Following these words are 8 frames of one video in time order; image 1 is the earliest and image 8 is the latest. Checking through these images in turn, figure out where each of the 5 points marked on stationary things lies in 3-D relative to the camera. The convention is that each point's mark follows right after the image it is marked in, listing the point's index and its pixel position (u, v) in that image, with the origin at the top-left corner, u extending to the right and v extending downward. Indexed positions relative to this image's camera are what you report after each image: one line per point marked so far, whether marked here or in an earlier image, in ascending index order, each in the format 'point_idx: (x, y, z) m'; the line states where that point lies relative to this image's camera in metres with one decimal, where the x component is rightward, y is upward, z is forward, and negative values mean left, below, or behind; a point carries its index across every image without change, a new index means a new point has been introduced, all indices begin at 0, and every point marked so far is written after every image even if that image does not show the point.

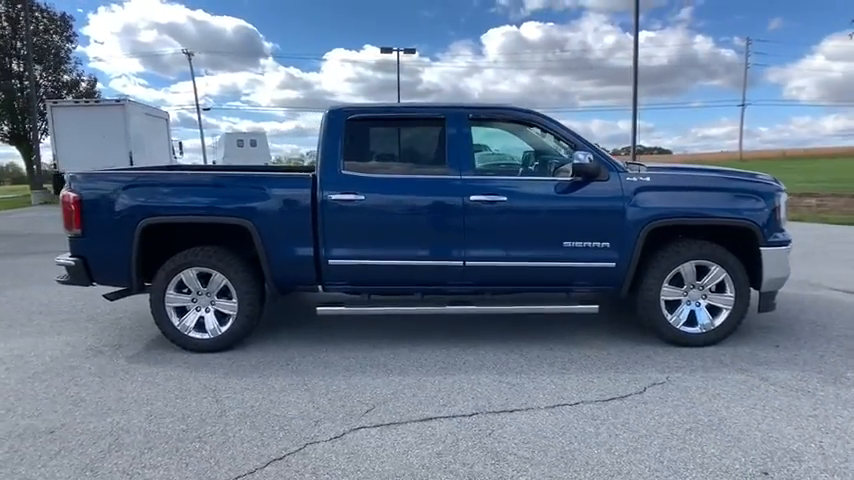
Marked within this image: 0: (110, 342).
0: (-2.9, -1.0, +5.3) m
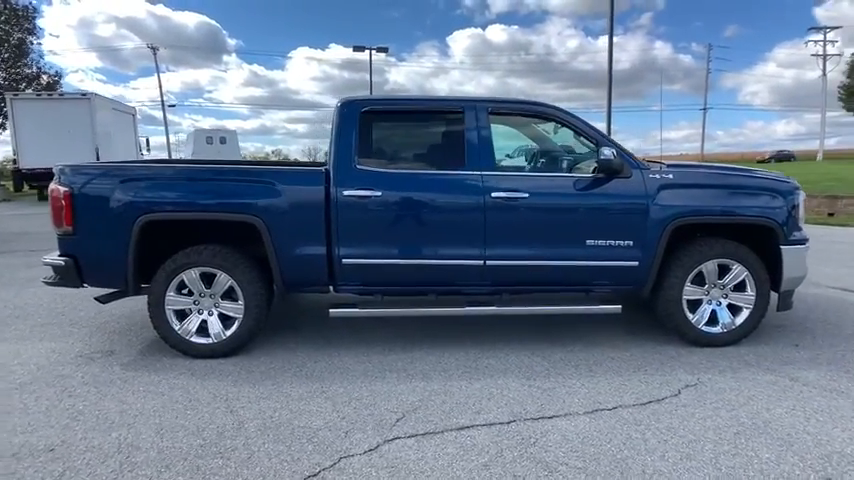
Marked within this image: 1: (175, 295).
0: (-2.8, -0.9, +4.9) m
1: (-2.0, -0.5, +4.5) m
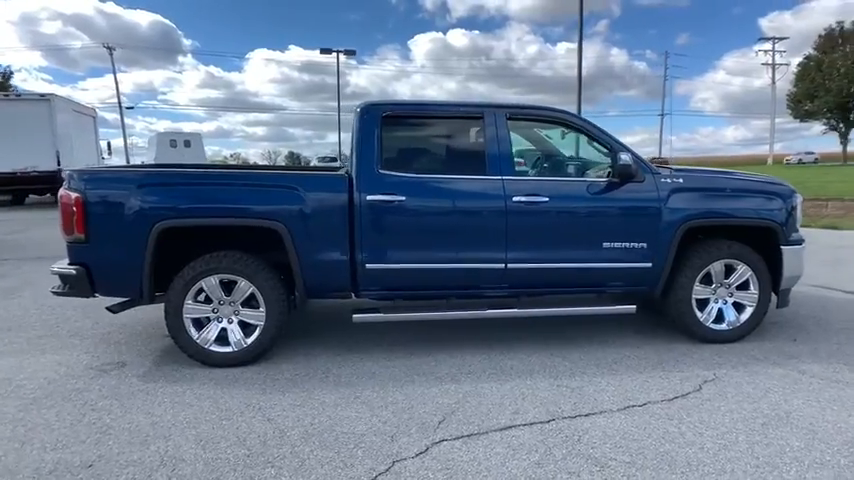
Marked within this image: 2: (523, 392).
0: (-2.6, -1.0, +4.7) m
1: (-1.8, -0.5, +4.5) m
2: (+0.7, -1.1, +4.0) m
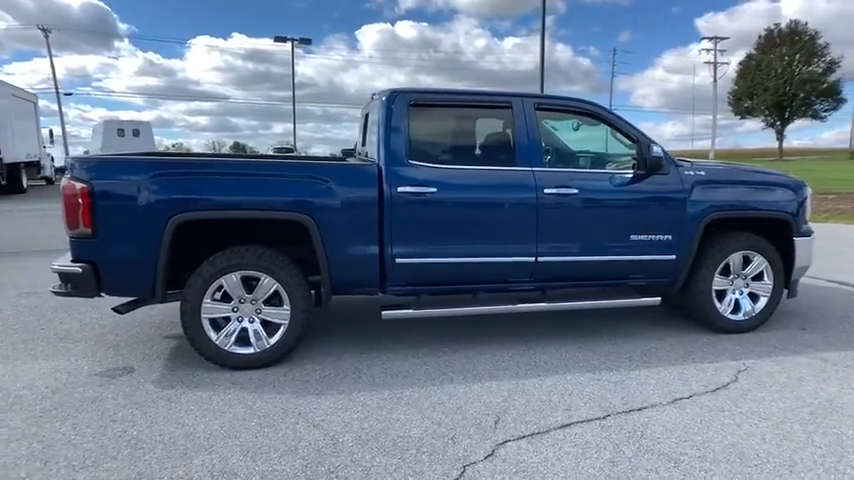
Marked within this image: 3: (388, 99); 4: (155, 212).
0: (-2.4, -1.0, +4.3) m
1: (-1.6, -0.5, +4.1) m
2: (+1.0, -1.0, +3.9) m
3: (-0.3, +1.1, +4.5) m
4: (-1.9, +0.2, +4.0) m
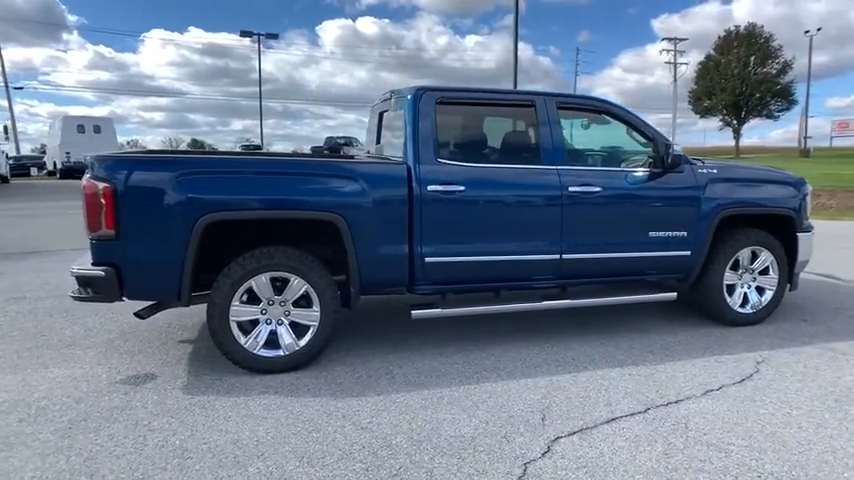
0: (-2.2, -1.0, +4.2) m
1: (-1.3, -0.5, +4.0) m
2: (+1.2, -1.0, +4.0) m
3: (-0.1, +1.1, +4.5) m
4: (-1.7, +0.2, +3.8) m
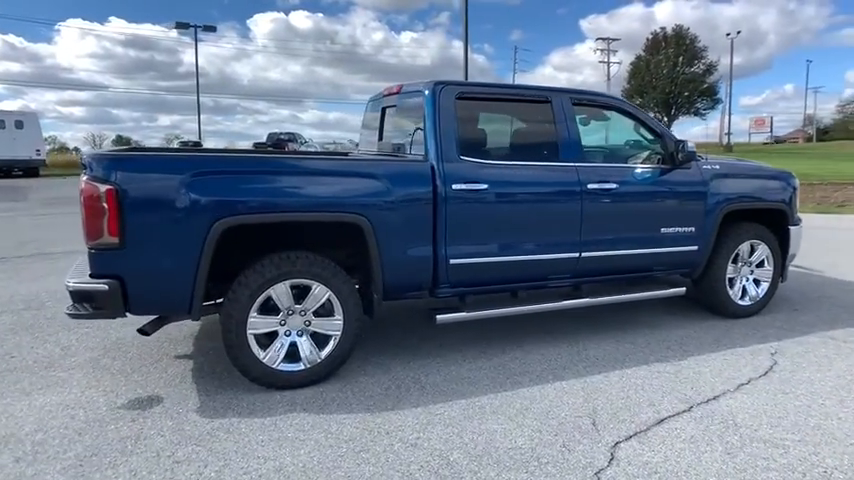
0: (-1.9, -1.0, +3.8) m
1: (-1.1, -0.5, +3.7) m
2: (+1.5, -1.0, +3.9) m
3: (0.0, +1.1, +4.3) m
4: (-1.4, +0.1, +3.5) m
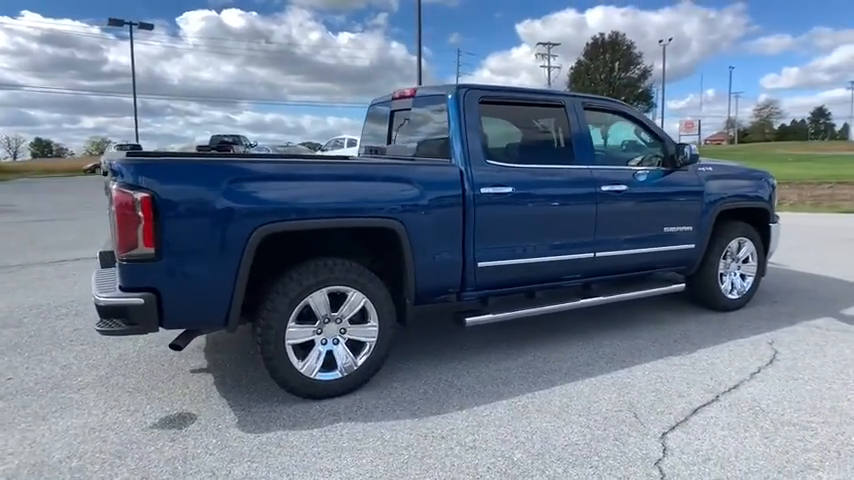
0: (-1.7, -1.1, +3.6) m
1: (-0.8, -0.6, +3.6) m
2: (+1.7, -1.0, +4.1) m
3: (+0.2, +1.1, +4.3) m
4: (-1.2, +0.1, +3.3) m
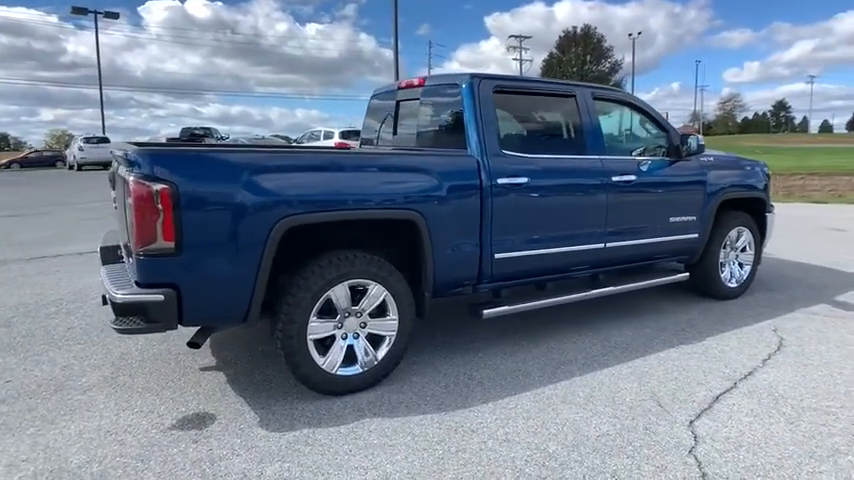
0: (-1.5, -1.1, +3.5) m
1: (-0.7, -0.5, +3.5) m
2: (+1.8, -0.9, +4.2) m
3: (+0.3, +1.2, +4.2) m
4: (-1.0, +0.1, +3.2) m
